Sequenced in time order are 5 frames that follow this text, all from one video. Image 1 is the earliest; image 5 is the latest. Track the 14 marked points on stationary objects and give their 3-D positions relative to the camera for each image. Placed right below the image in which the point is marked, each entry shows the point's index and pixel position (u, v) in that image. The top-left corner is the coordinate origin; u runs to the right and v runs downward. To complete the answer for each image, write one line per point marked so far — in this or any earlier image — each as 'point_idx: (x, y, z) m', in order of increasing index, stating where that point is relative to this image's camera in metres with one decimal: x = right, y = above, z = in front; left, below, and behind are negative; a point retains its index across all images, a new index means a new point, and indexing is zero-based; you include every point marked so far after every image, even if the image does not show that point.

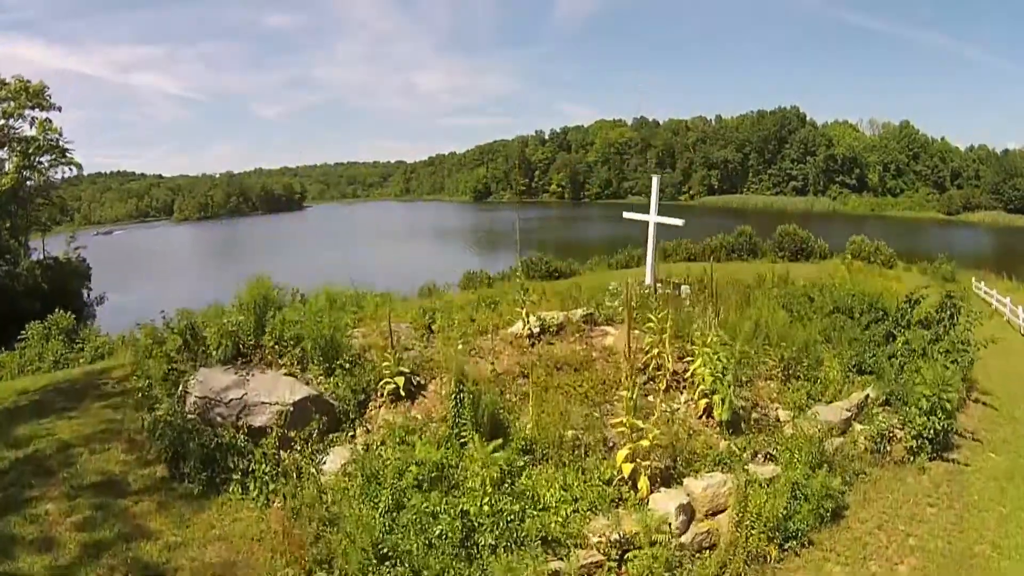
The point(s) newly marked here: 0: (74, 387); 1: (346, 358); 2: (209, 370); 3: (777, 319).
0: (-6.0, -1.4, +8.9) m
1: (-1.5, -0.7, +5.8) m
2: (-2.6, -0.8, +5.5) m
3: (+2.9, -0.4, +6.9) m
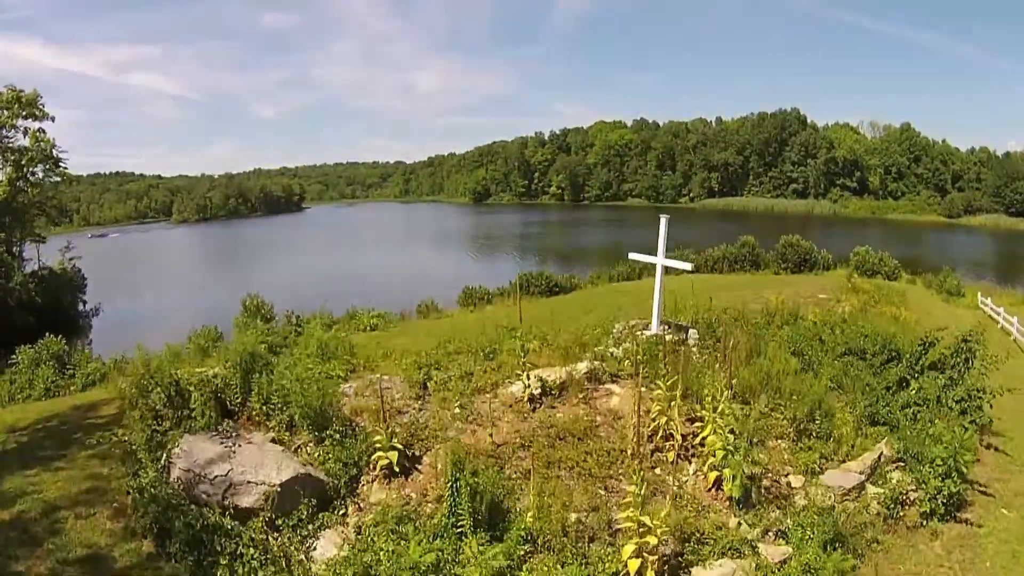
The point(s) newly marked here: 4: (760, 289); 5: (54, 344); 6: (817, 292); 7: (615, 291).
0: (-6.0, -1.8, +8.7) m
1: (-1.5, -1.2, +5.5) m
2: (-2.6, -1.2, +5.2) m
3: (+2.9, -0.9, +6.7) m
4: (+6.2, 0.0, +15.9) m
5: (-9.3, -1.2, +13.1) m
6: (+7.0, -0.1, +14.7) m
7: (+3.1, 0.0, +19.2) m
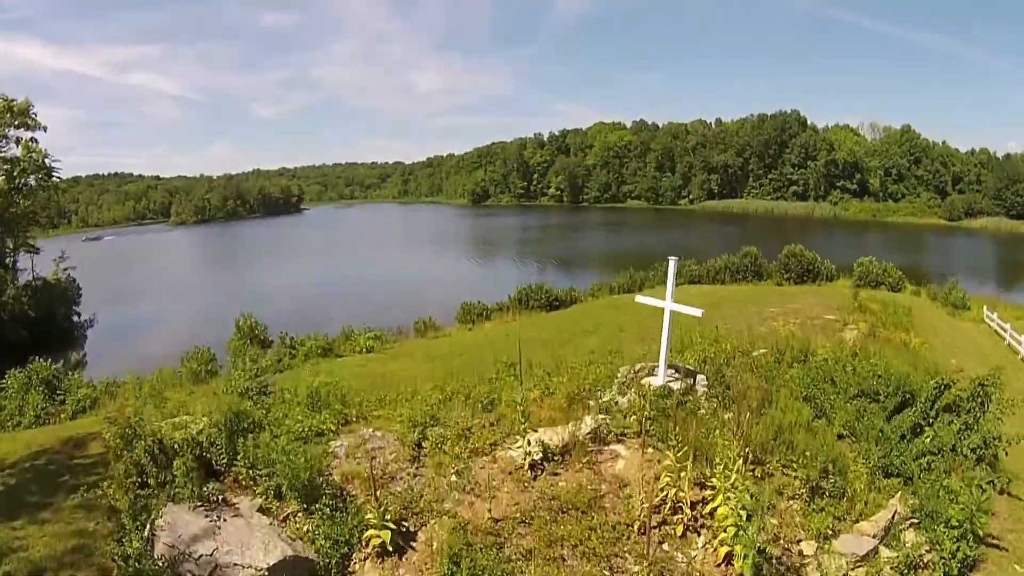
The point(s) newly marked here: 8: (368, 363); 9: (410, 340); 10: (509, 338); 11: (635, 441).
0: (-6.0, -2.3, +8.4) m
1: (-1.5, -1.6, +5.3) m
2: (-2.6, -1.7, +5.0) m
3: (+2.9, -1.3, +6.4) m
4: (+6.2, -0.5, +15.7) m
5: (-9.3, -1.6, +12.9) m
6: (+7.0, -0.5, +14.4) m
7: (+3.1, -0.4, +18.9) m
8: (-2.8, -1.5, +12.3) m
9: (-2.3, -1.2, +14.7) m
10: (-0.1, -1.1, +14.0) m
11: (+1.1, -1.3, +5.7) m
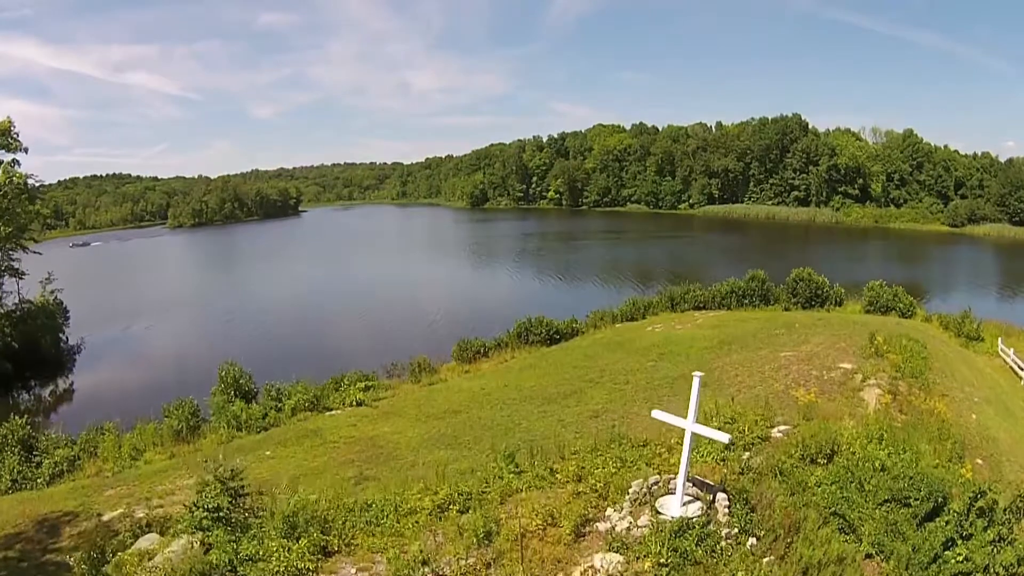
0: (-6.1, -3.3, +7.8) m
1: (-1.5, -2.6, +4.7) m
2: (-2.6, -2.7, +4.3) m
3: (+2.9, -2.3, +5.8) m
4: (+6.1, -1.4, +15.1) m
5: (-9.4, -2.6, +12.2) m
6: (+7.0, -1.5, +13.8) m
7: (+3.1, -1.4, +18.3) m
8: (-2.8, -2.4, +11.6) m
9: (-2.3, -2.2, +14.1) m
10: (-0.1, -2.0, +13.4) m
11: (+1.1, -2.3, +5.1) m
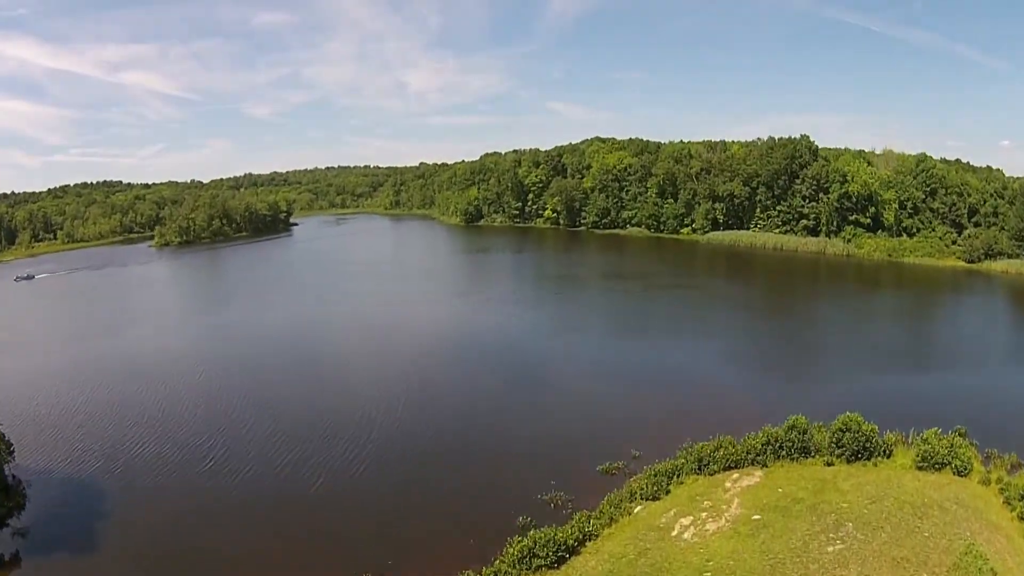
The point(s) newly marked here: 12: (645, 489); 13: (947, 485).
0: (-6.0, -8.4, +5.0) m
1: (-1.5, -7.7, +1.9) m
2: (-2.5, -7.8, +1.6) m
3: (+2.9, -7.4, +3.0) m
4: (+6.2, -6.4, +12.3) m
5: (-9.3, -7.6, +9.4) m
6: (+7.0, -6.5, +11.0) m
7: (+3.1, -6.4, +15.5) m
8: (-2.7, -7.5, +8.9) m
9: (-2.3, -7.2, +11.3) m
10: (-0.1, -7.1, +10.6) m
11: (+1.1, -7.4, +2.3) m
12: (+3.8, -5.8, +19.0) m
13: (+13.2, -5.9, +19.6) m
